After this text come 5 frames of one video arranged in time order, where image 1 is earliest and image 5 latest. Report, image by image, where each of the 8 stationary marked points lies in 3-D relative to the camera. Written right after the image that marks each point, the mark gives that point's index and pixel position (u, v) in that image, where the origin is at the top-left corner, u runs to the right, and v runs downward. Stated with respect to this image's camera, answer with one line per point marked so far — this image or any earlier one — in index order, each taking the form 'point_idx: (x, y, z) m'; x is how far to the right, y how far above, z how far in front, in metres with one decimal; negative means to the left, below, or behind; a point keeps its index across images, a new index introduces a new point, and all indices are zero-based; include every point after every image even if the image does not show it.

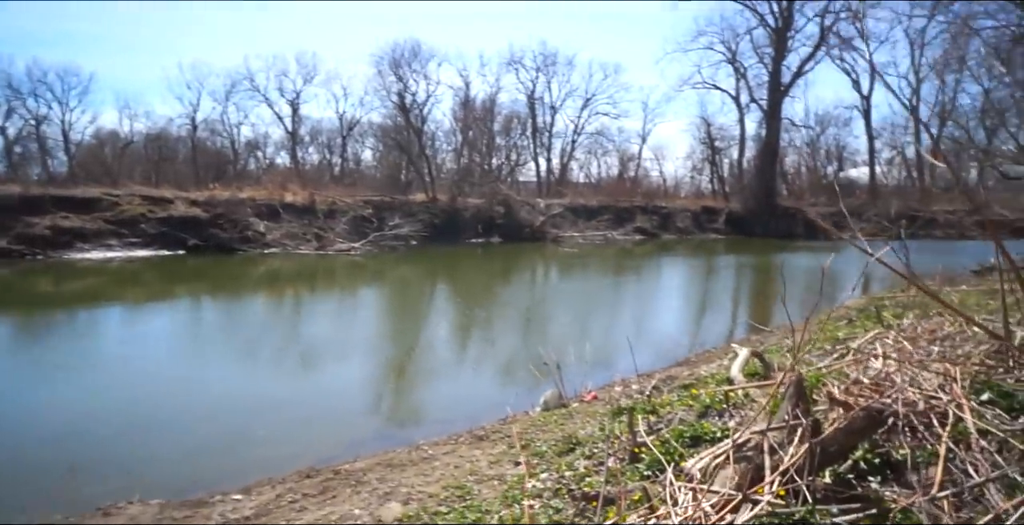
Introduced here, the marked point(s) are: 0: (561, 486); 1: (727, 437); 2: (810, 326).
0: (+0.3, -1.3, +4.2) m
1: (+1.3, -1.1, +4.5) m
2: (+3.6, -0.8, +9.1) m
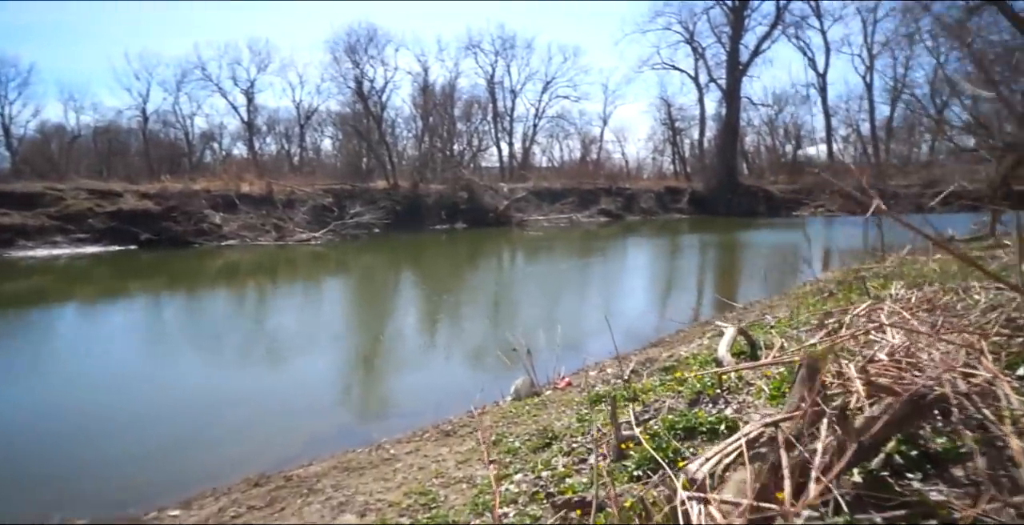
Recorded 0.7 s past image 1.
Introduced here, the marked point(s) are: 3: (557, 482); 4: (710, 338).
0: (+0.1, -1.1, +3.7) m
1: (+1.1, -0.9, +4.1) m
2: (+3.2, -0.5, +8.7) m
3: (+0.2, -1.1, +3.8) m
4: (+1.8, -0.7, +6.6) m
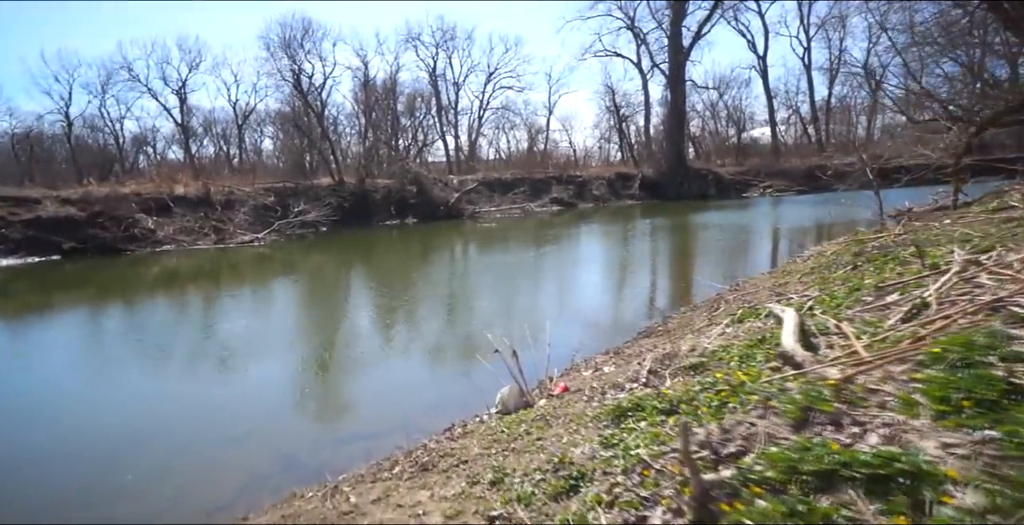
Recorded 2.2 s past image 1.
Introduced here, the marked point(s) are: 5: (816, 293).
0: (+0.2, -1.0, +2.5) m
1: (+1.2, -0.7, +2.9) m
2: (+2.9, -0.2, +7.7) m
3: (+0.3, -1.0, +2.6) m
4: (+1.6, -0.5, +5.5) m
5: (+2.3, -0.2, +5.8) m
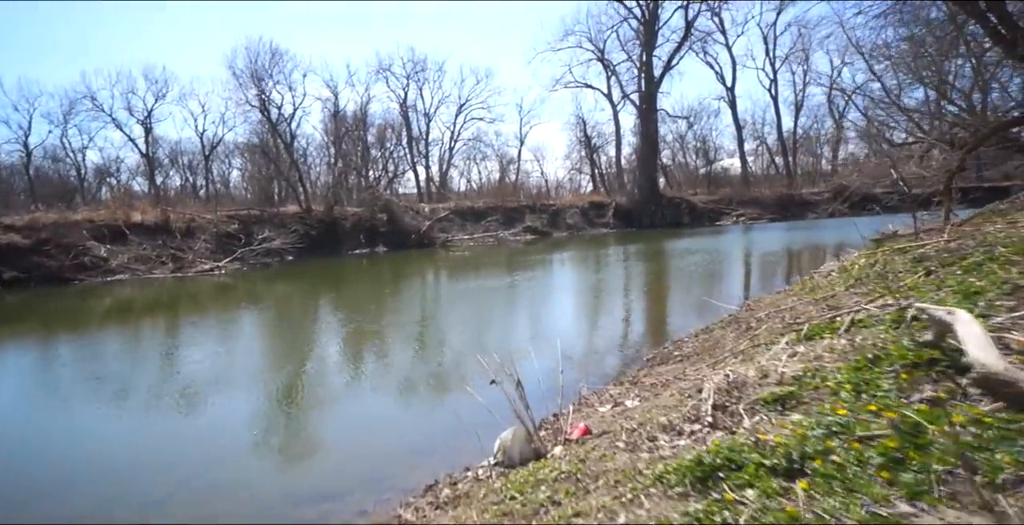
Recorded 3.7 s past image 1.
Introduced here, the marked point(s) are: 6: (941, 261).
0: (+0.4, -0.9, +1.1) m
1: (+1.3, -0.6, +1.6) m
2: (+2.9, -0.3, +6.5) m
3: (+0.4, -0.9, +1.2) m
4: (+1.6, -0.5, +4.2) m
5: (+2.3, -0.2, +4.6) m
6: (+3.3, 0.0, +5.8) m
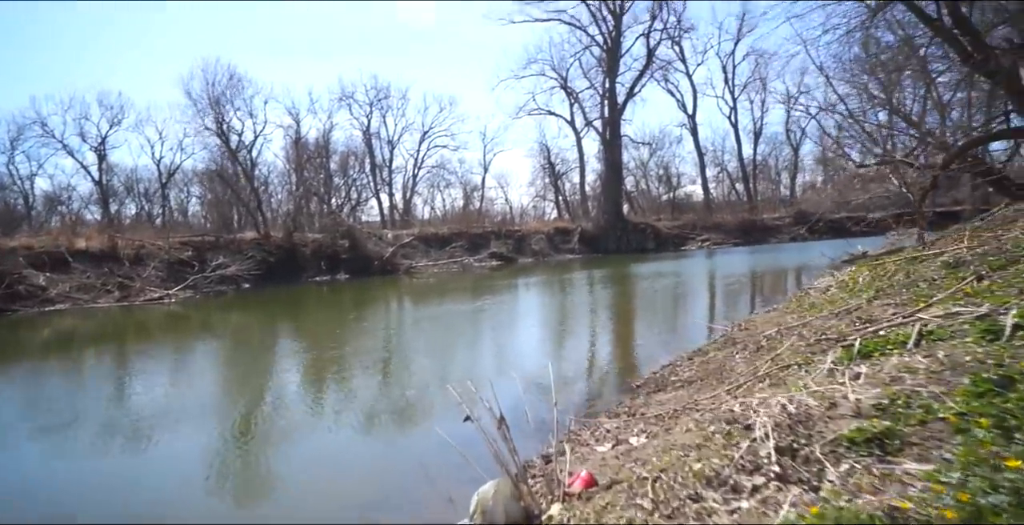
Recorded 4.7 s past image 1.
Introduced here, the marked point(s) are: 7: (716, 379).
0: (+0.4, -0.8, +0.1) m
1: (+1.3, -0.5, +0.6) m
2: (+2.7, -0.3, +5.6) m
3: (+0.5, -0.7, +0.2) m
4: (+1.6, -0.4, +3.3) m
5: (+2.2, -0.2, +3.7) m
6: (+3.2, 0.0, +5.0) m
7: (+1.6, -0.8, +5.5) m
